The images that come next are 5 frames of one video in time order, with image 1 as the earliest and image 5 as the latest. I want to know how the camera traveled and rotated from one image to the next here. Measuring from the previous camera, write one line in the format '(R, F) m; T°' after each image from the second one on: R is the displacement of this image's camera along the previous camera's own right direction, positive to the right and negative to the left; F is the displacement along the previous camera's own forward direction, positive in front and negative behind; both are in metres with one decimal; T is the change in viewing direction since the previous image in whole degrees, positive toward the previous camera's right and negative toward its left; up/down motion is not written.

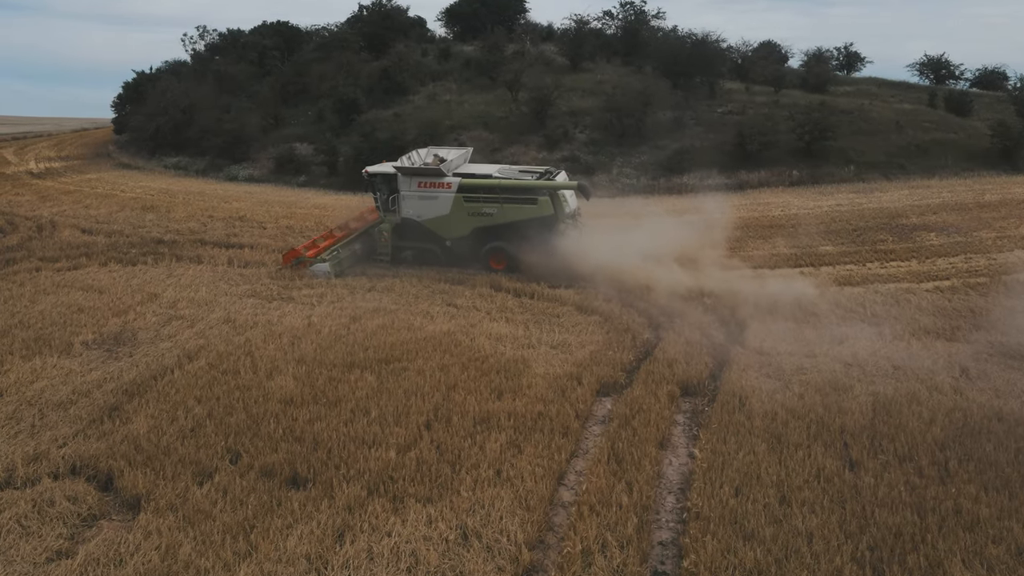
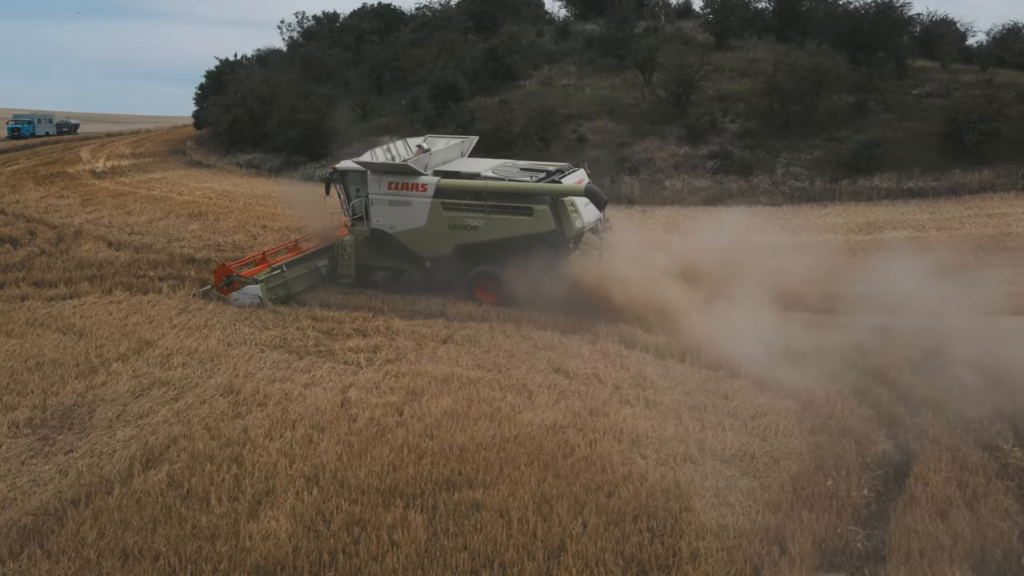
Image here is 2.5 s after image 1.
(-0.2, +3.4) m; -7°
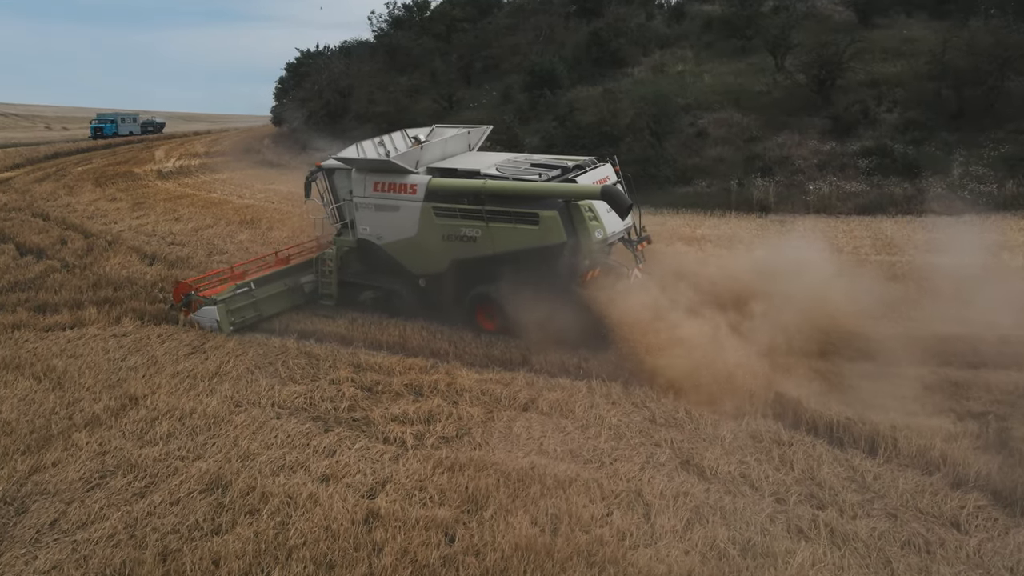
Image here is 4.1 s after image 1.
(0.0, +2.1) m; -6°
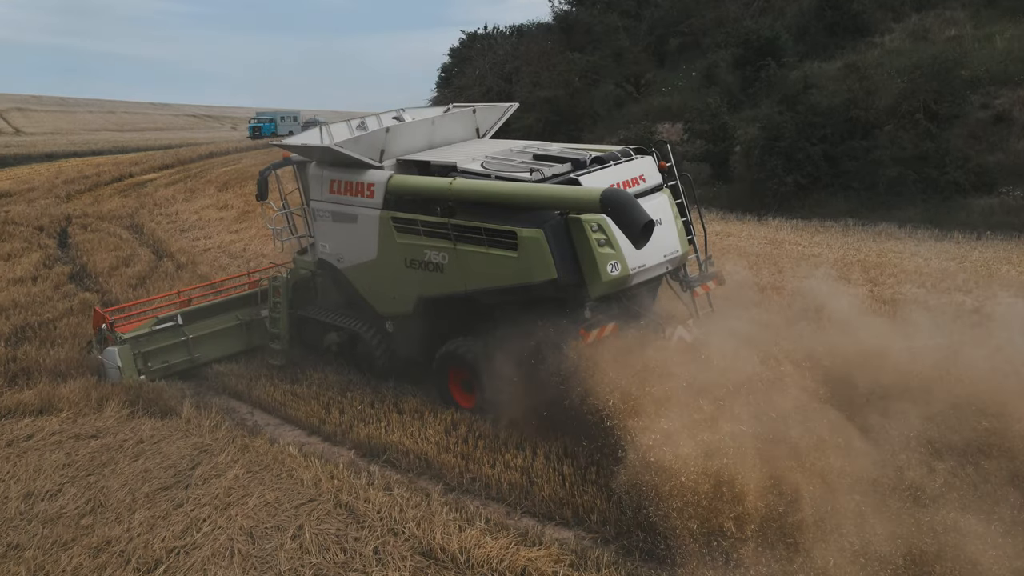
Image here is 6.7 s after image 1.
(-0.1, +3.1) m; -11°
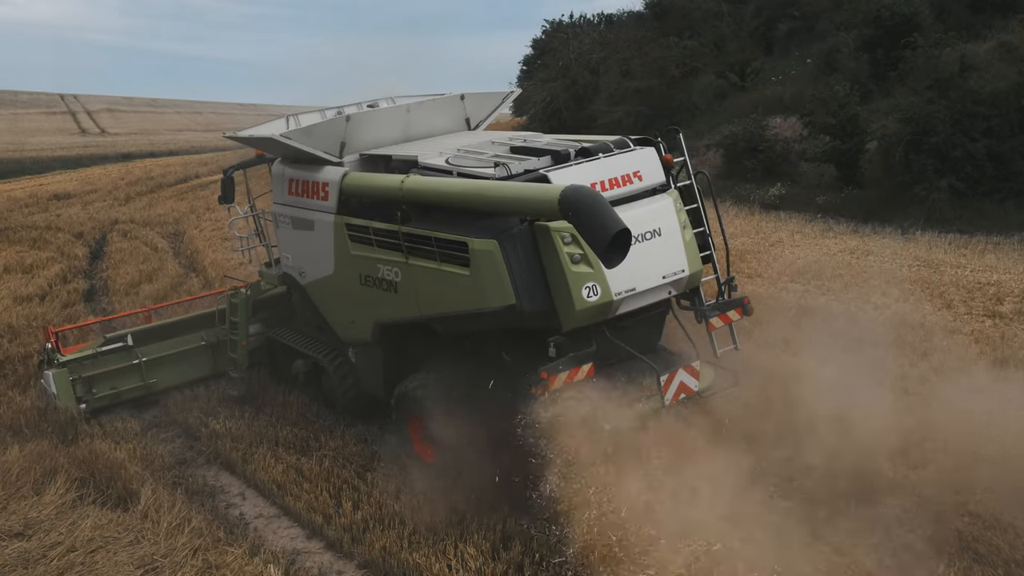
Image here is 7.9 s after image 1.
(0.0, +1.3) m; -5°
